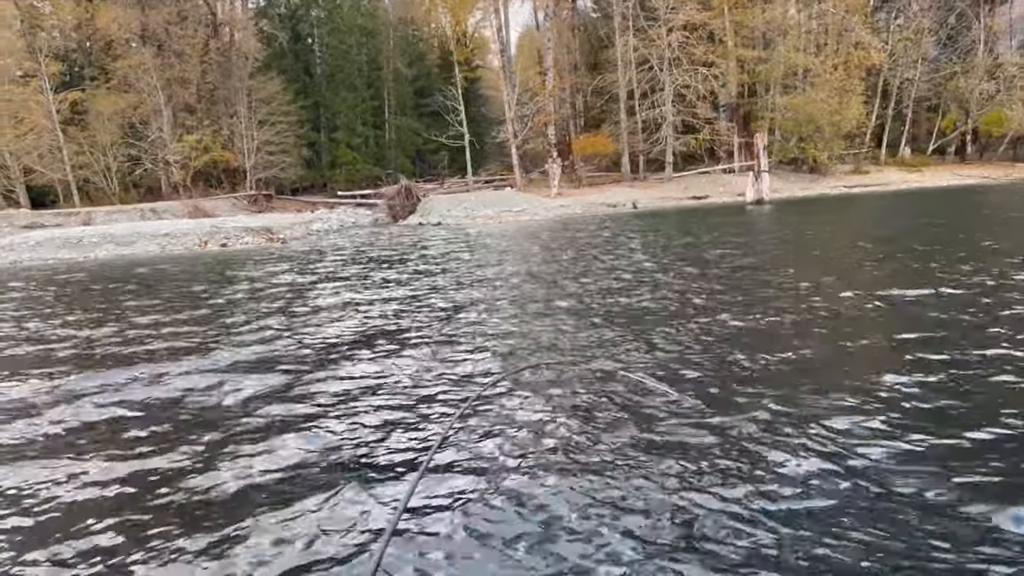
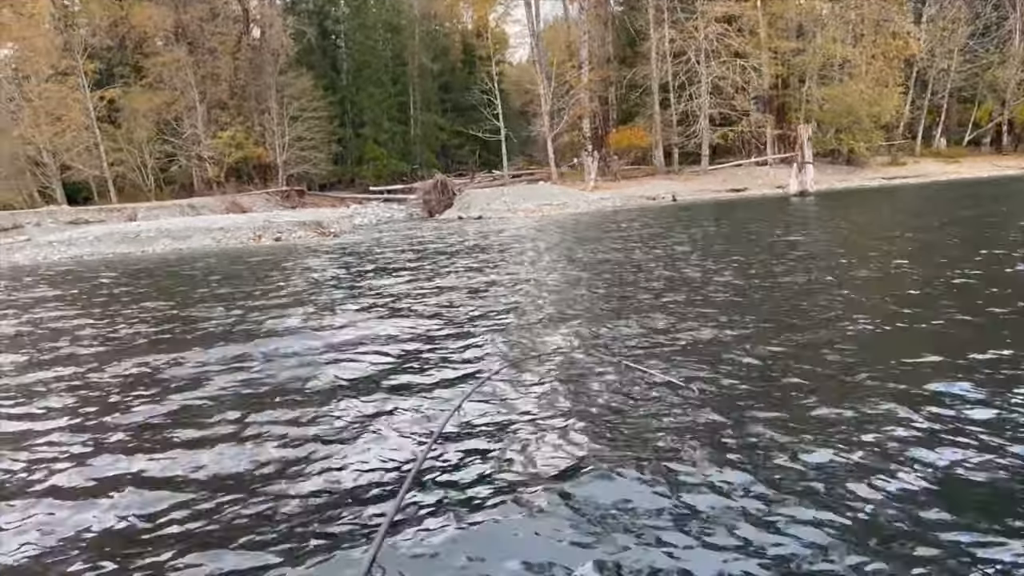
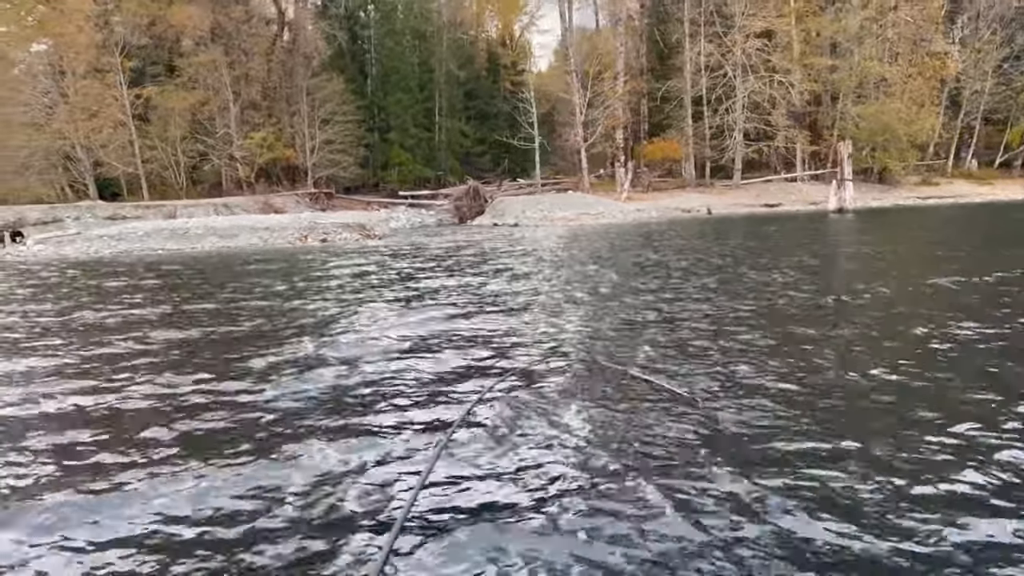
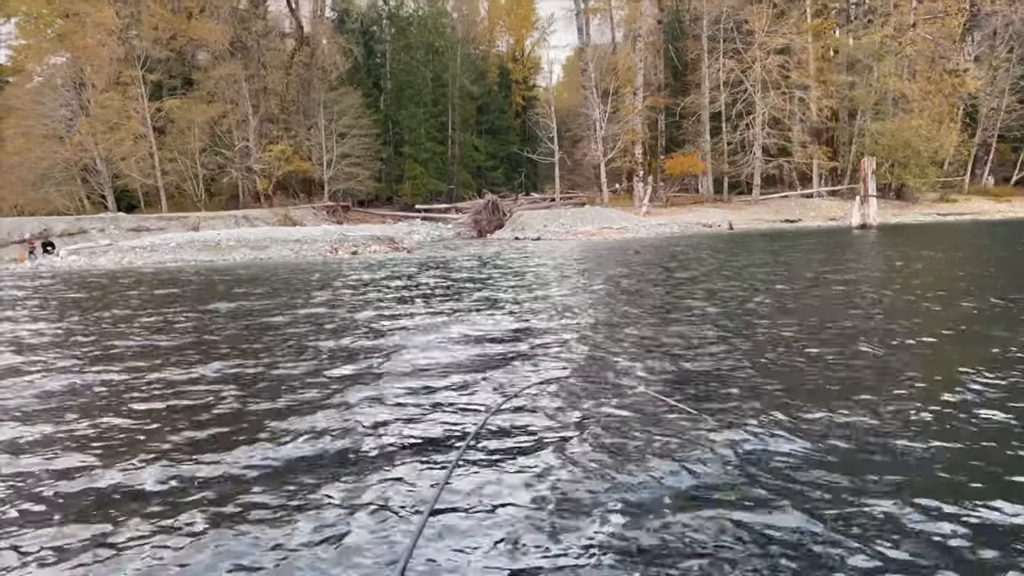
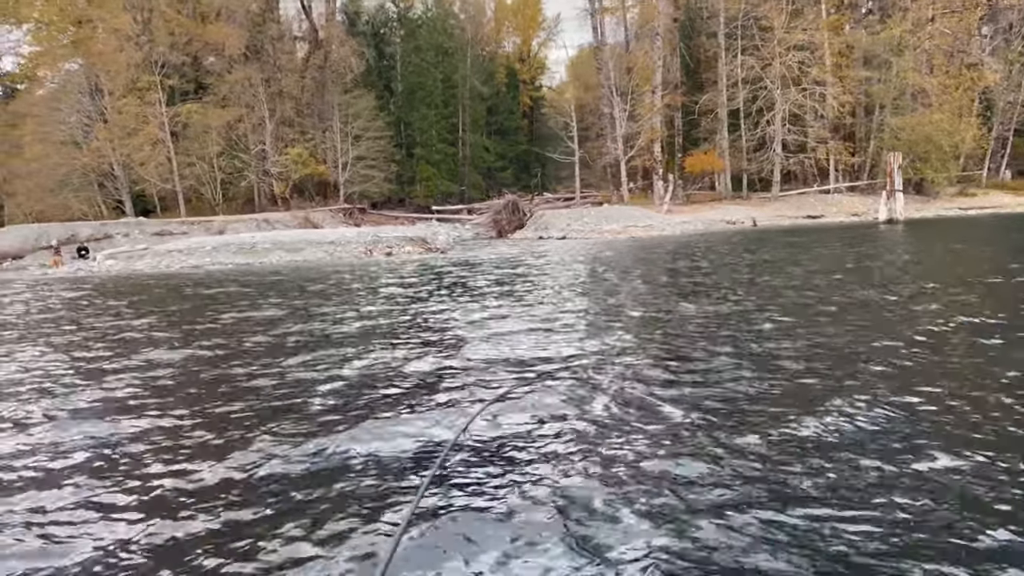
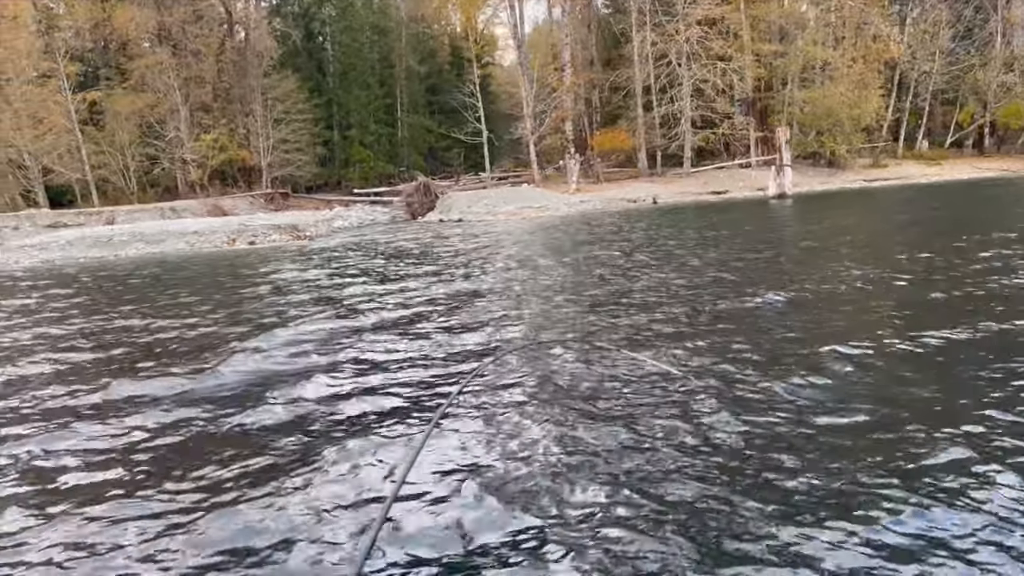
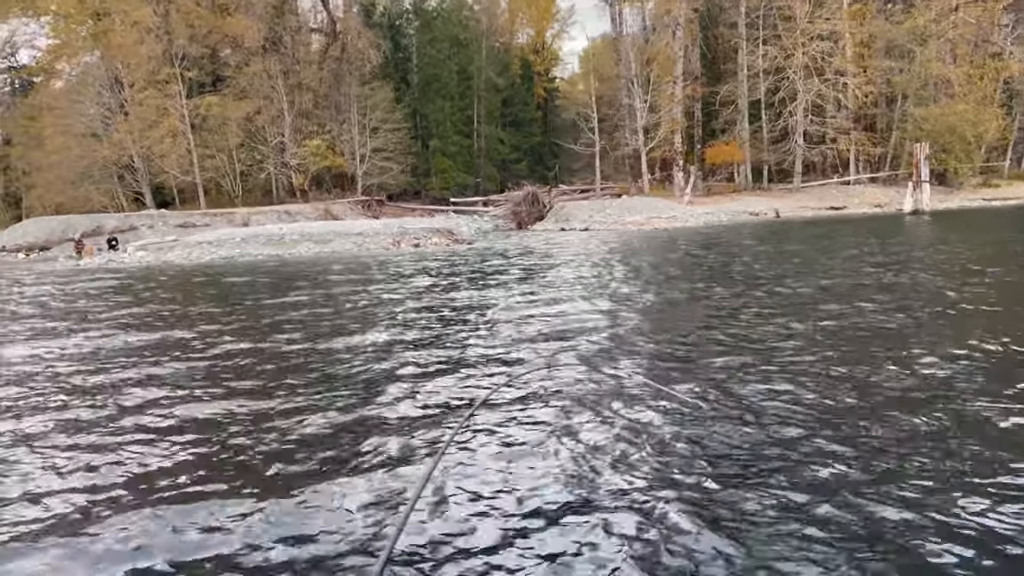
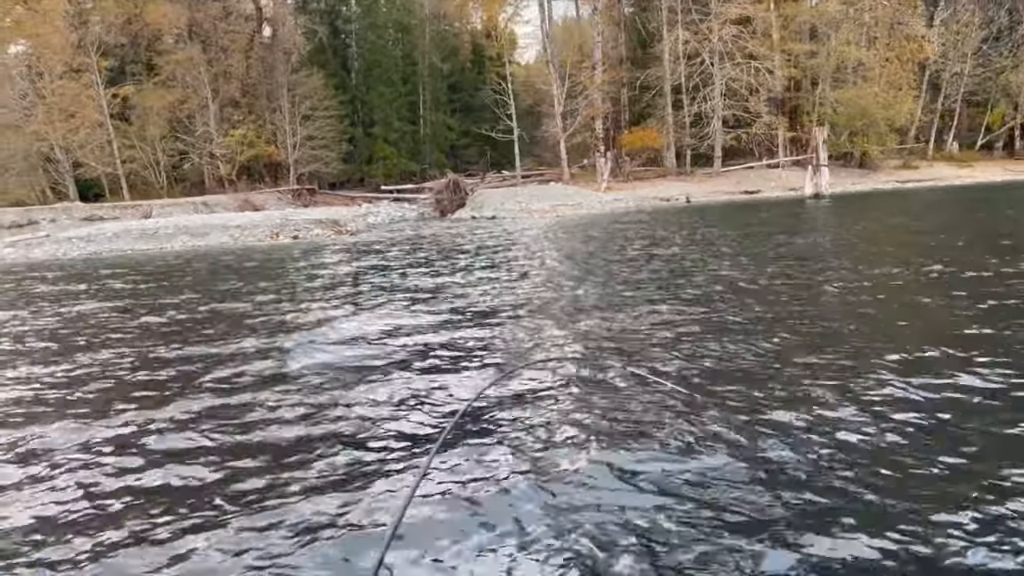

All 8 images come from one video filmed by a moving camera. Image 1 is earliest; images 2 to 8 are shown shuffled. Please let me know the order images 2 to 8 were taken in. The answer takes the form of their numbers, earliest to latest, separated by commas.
6, 2, 8, 3, 4, 5, 7
